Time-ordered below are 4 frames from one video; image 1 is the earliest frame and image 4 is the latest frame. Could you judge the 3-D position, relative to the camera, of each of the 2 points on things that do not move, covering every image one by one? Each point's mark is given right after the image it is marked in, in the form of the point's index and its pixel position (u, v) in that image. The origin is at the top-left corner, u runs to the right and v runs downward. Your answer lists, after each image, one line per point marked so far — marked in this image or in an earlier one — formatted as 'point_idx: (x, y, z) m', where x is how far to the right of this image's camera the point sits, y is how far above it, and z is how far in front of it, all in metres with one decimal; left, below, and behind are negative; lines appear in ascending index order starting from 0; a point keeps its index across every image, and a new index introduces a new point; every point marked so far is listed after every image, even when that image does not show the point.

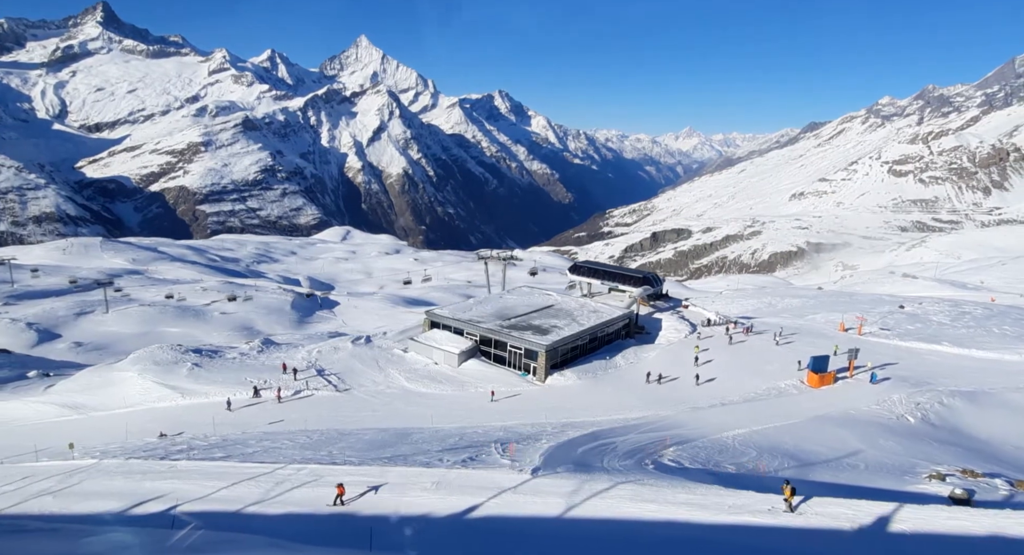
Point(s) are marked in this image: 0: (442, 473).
0: (-1.7, -4.8, +16.6) m
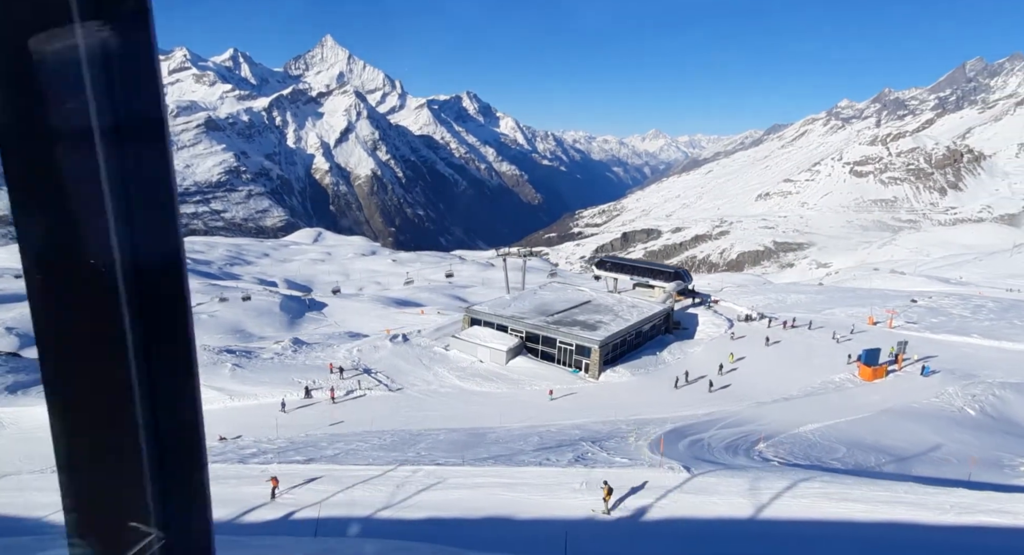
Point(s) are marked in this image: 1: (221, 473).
0: (+1.6, -4.5, +15.5) m
1: (-8.4, -5.7, +19.4) m
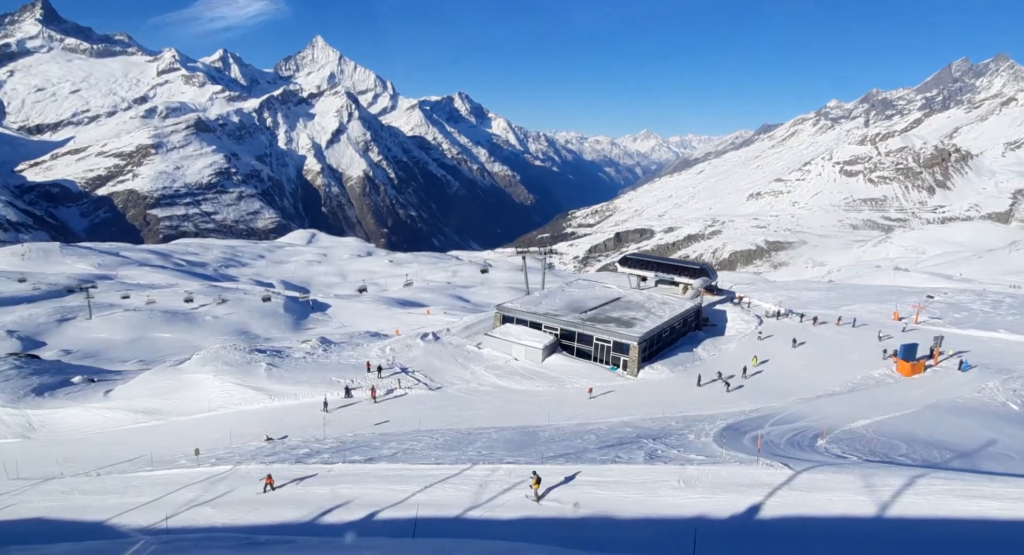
0: (+3.7, -4.3, +15.0) m
1: (-6.4, -5.5, +18.9) m
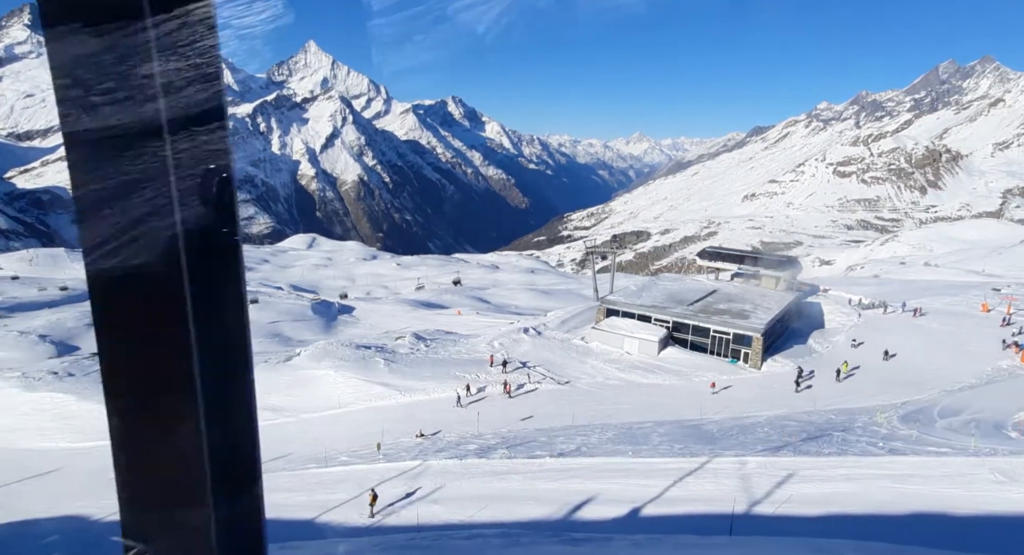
0: (+9.3, -3.8, +13.9) m
1: (-0.7, -5.1, +17.8) m
